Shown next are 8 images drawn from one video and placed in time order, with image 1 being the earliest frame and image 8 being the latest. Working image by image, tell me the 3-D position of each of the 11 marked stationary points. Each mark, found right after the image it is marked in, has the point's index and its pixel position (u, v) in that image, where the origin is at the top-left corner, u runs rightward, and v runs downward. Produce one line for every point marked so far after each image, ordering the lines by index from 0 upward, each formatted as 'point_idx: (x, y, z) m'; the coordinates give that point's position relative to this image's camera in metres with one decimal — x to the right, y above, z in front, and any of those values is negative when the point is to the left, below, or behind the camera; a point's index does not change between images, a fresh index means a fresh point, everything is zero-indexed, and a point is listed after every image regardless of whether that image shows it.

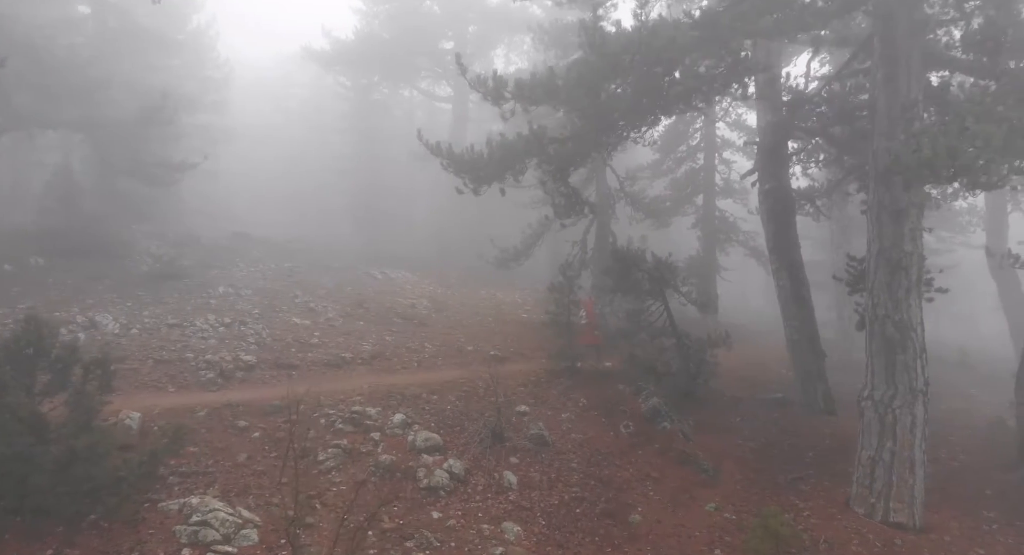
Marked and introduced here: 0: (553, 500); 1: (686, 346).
0: (+0.5, -2.8, +8.0) m
1: (+3.4, -1.3, +12.0) m
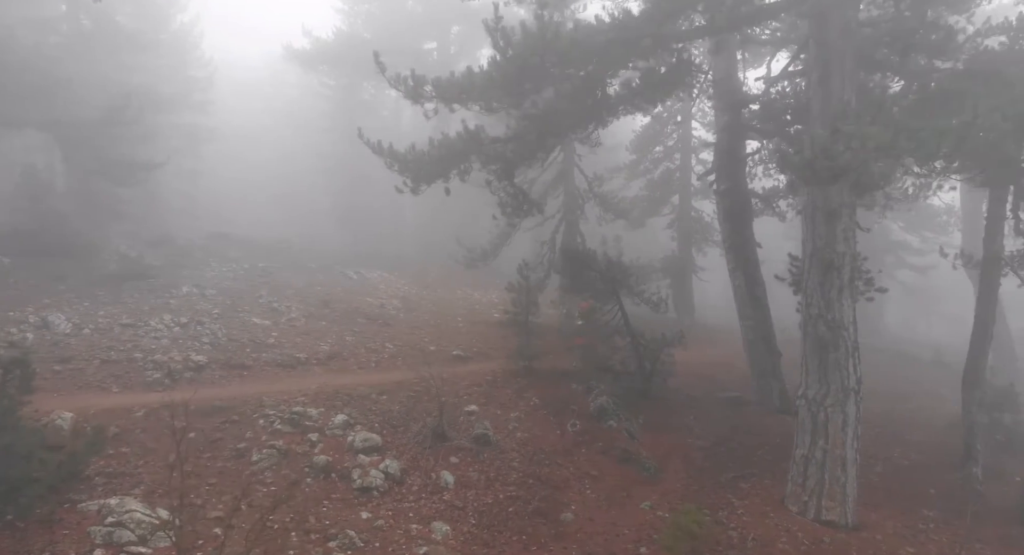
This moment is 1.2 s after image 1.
0: (-0.3, -2.8, +8.0) m
1: (+2.5, -1.3, +12.0) m
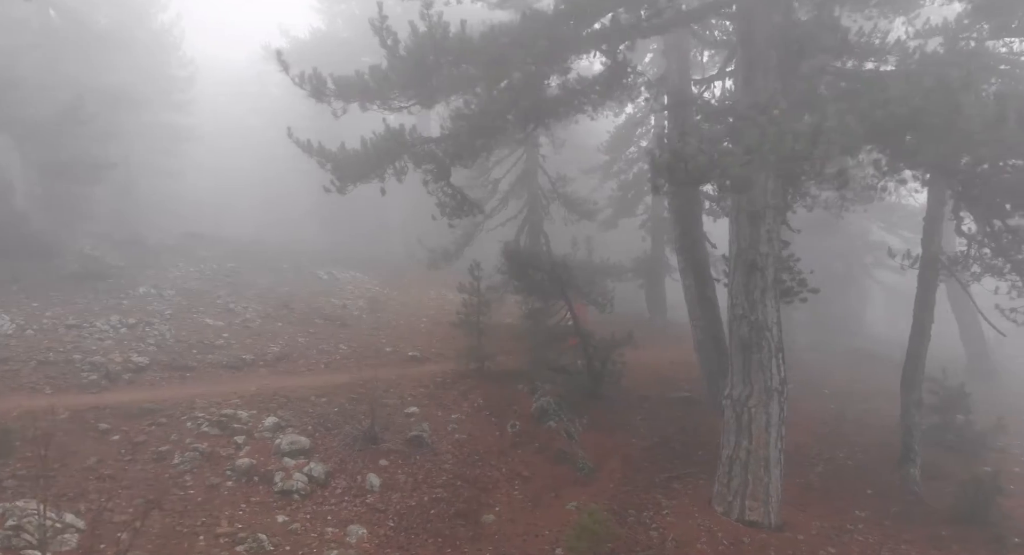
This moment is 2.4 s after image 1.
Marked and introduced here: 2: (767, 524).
0: (-1.2, -2.8, +7.9) m
1: (+1.5, -1.3, +12.0) m
2: (+3.2, -3.1, +8.0) m
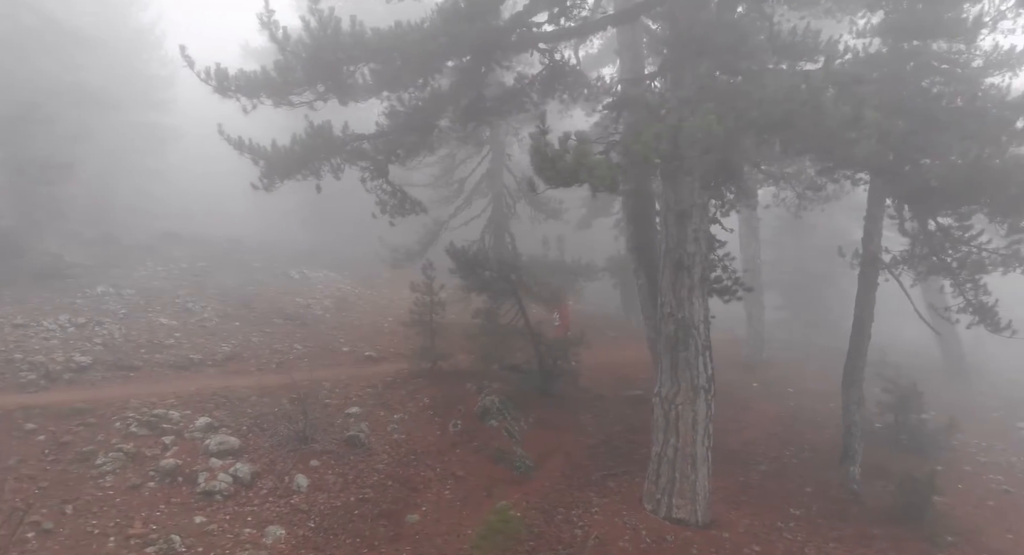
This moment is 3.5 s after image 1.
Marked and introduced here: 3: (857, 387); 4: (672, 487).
0: (-2.1, -2.7, +7.9) m
1: (+0.6, -1.3, +12.0) m
2: (+2.3, -3.0, +8.0) m
3: (+5.4, -1.7, +10.1) m
4: (+2.0, -2.6, +8.1) m
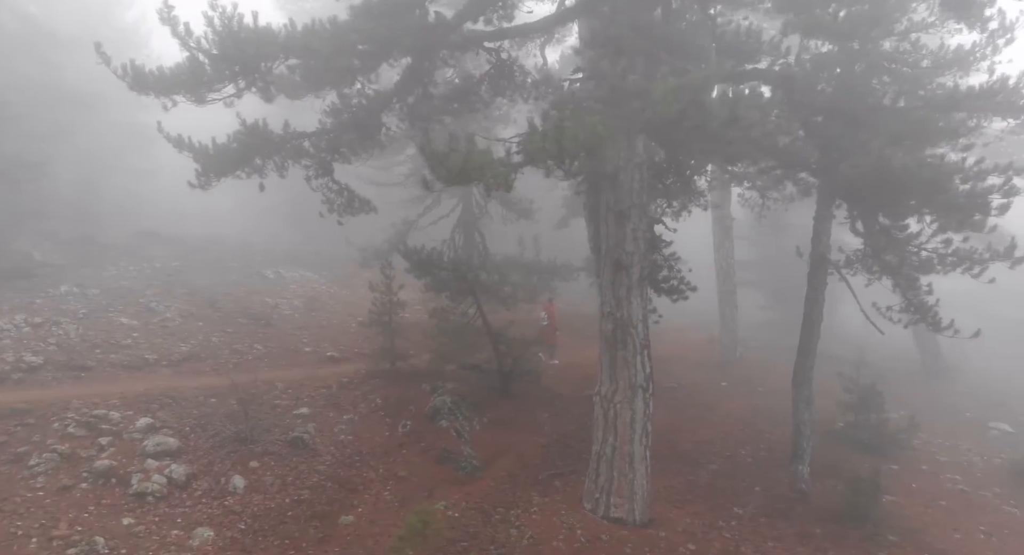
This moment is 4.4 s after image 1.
0: (-2.9, -2.7, +7.8) m
1: (-0.2, -1.3, +11.9) m
2: (+1.5, -3.0, +8.0) m
3: (+4.6, -1.7, +10.1) m
4: (+1.2, -2.6, +8.1) m
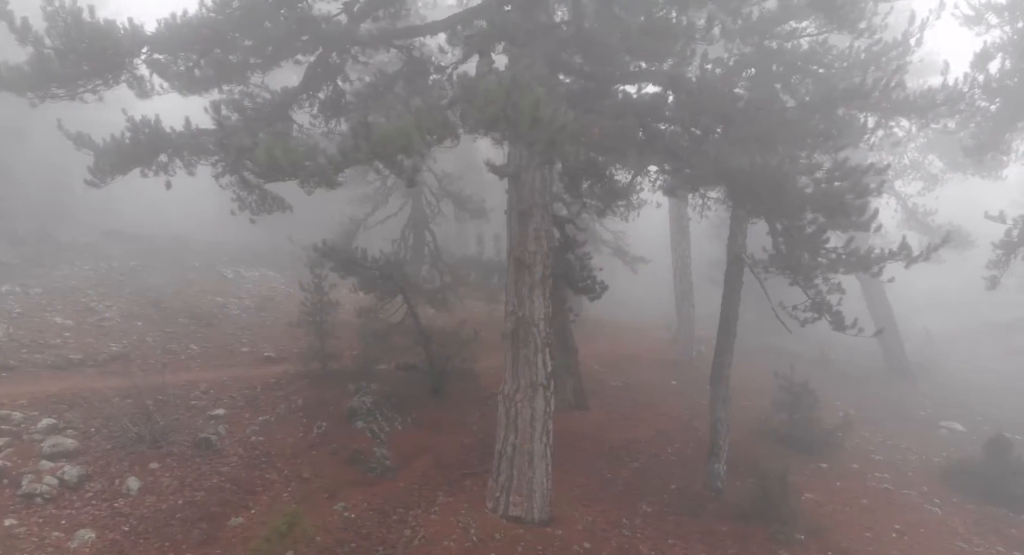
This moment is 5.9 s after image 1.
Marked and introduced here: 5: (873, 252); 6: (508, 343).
0: (-4.2, -2.7, +7.7) m
1: (-1.6, -1.2, +11.9) m
2: (+0.2, -3.0, +8.0) m
3: (+3.3, -1.7, +10.1) m
4: (0.0, -2.6, +8.1) m
5: (+4.9, +0.3, +8.7) m
6: (-0.1, -0.9, +8.2) m
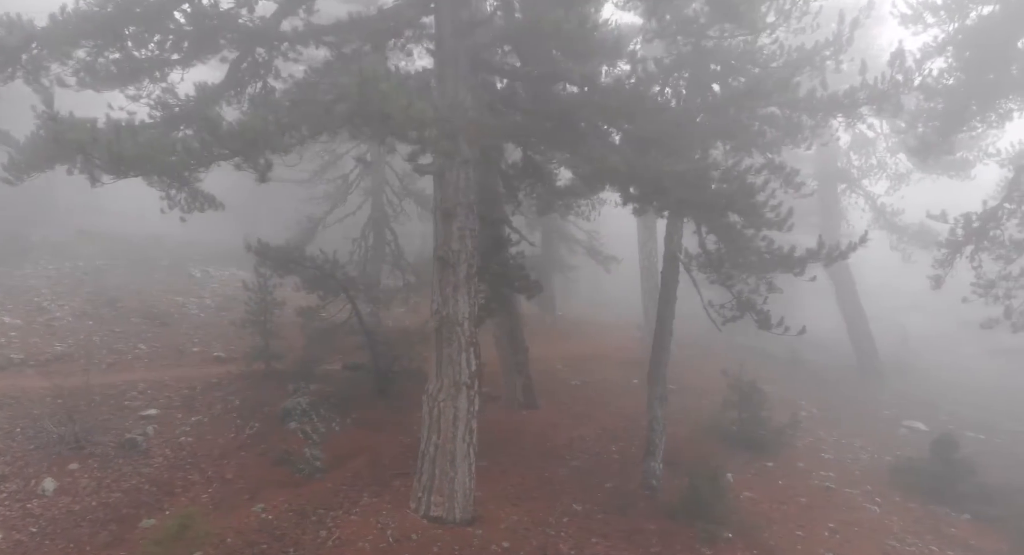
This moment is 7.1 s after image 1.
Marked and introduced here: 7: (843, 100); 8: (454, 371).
0: (-5.2, -2.7, +7.7) m
1: (-2.6, -1.2, +11.8) m
2: (-0.8, -3.0, +7.9) m
3: (+2.3, -1.7, +10.1) m
4: (-1.0, -2.6, +8.0) m
5: (+3.9, +0.4, +8.8) m
6: (-1.0, -0.8, +8.2) m
7: (+4.9, +2.6, +9.5) m
8: (-0.8, -1.2, +8.0) m
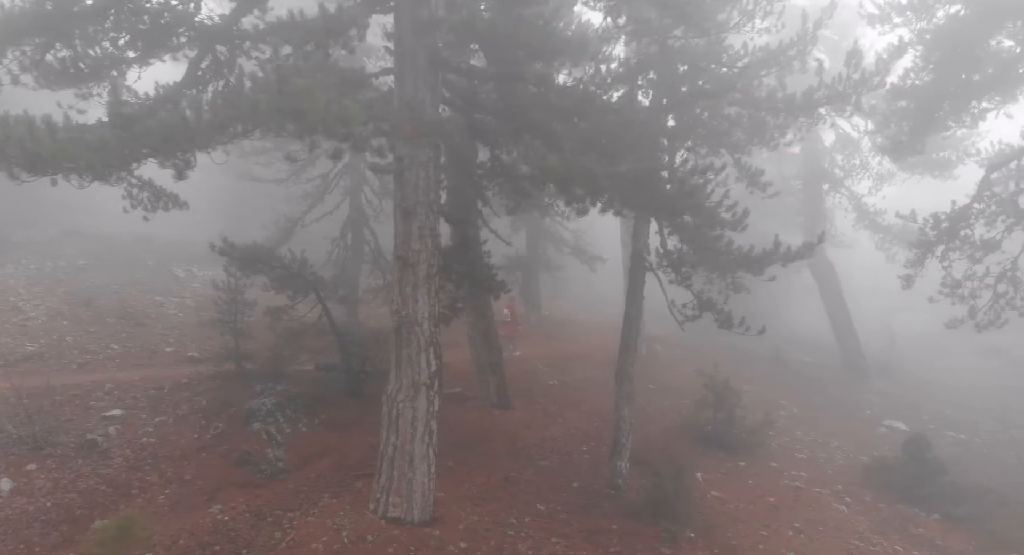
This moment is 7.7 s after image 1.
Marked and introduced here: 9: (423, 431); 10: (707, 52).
0: (-5.7, -2.7, +7.6) m
1: (-3.1, -1.2, +11.8) m
2: (-1.3, -3.0, +7.9) m
3: (+1.8, -1.7, +10.1) m
4: (-1.5, -2.6, +8.0) m
5: (+3.4, +0.4, +8.8) m
6: (-1.6, -0.8, +8.2) m
7: (+4.4, +2.6, +9.6) m
8: (-1.3, -1.2, +8.0) m
9: (-1.1, -1.9, +8.0) m
10: (+2.7, +3.2, +9.2) m
